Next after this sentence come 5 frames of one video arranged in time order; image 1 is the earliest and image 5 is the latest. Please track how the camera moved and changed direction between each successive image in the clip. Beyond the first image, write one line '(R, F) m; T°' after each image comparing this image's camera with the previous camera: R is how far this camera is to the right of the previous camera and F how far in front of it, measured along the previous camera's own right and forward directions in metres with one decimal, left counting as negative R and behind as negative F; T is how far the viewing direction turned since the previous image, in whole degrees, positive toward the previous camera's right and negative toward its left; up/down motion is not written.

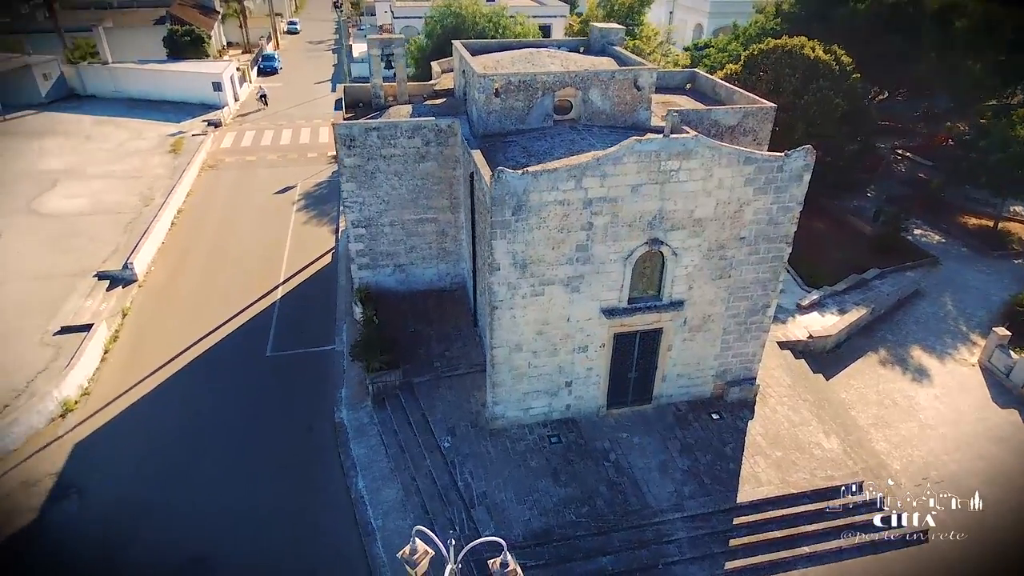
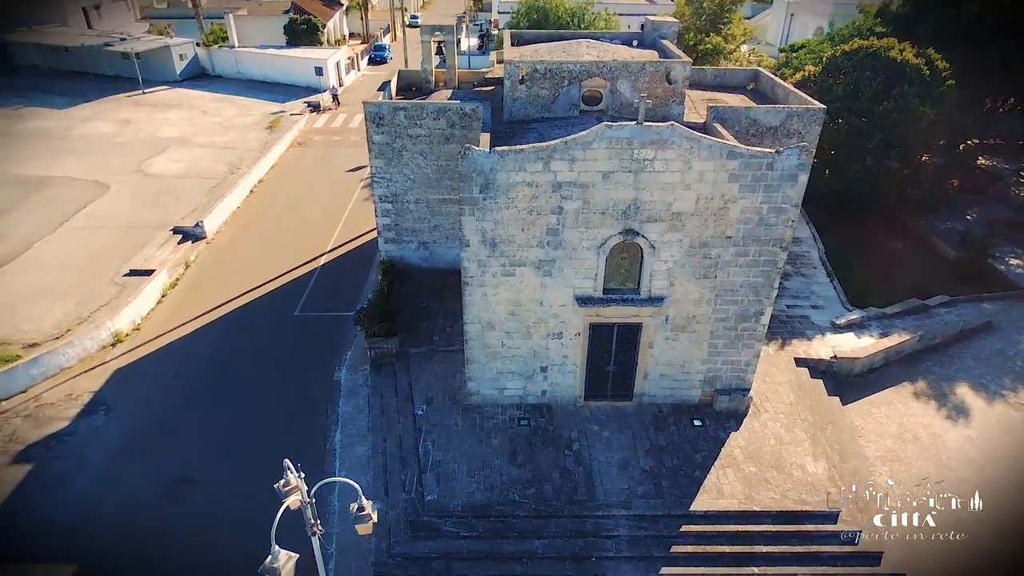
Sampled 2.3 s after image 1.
(+2.9, 0.0) m; -10°
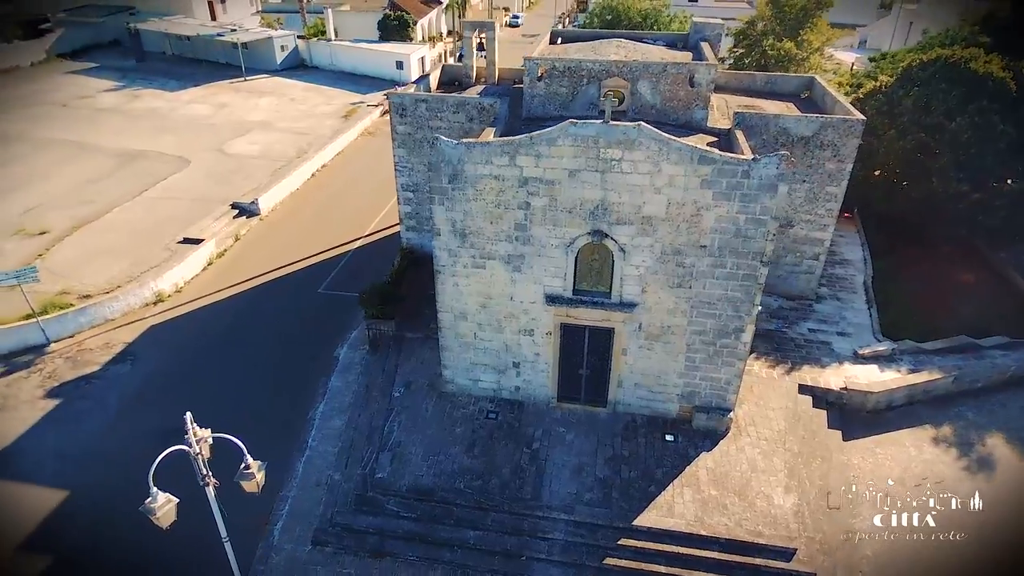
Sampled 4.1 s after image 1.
(+2.7, +0.2) m; -9°
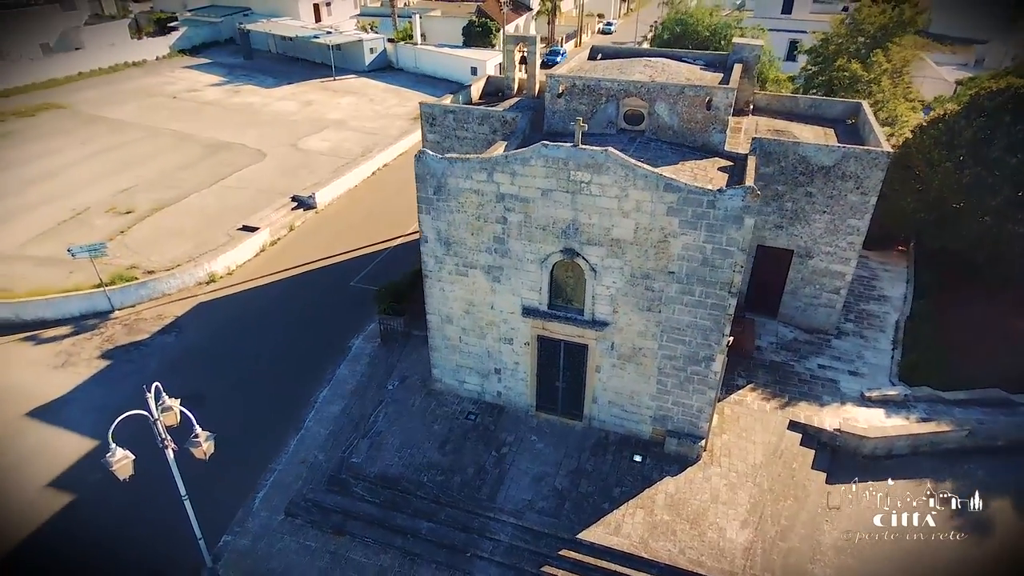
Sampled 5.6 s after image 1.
(+2.4, -0.4) m; -8°
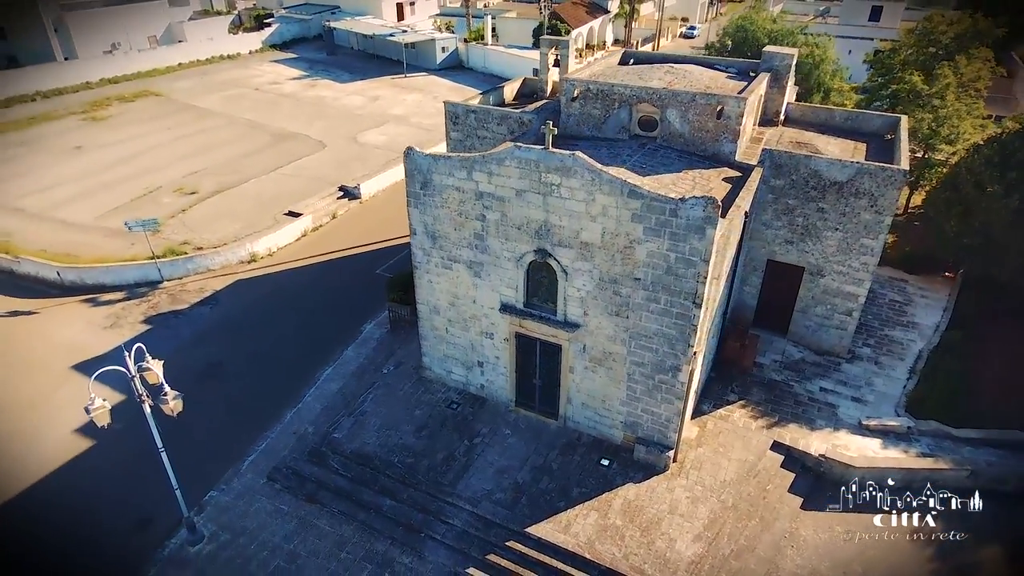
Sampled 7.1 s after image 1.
(+2.2, -0.2) m; -7°
